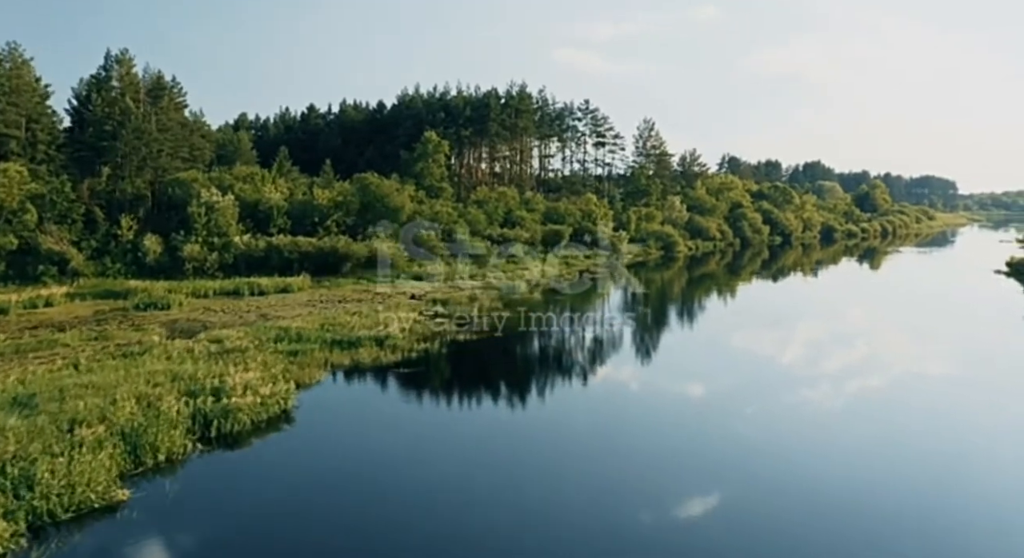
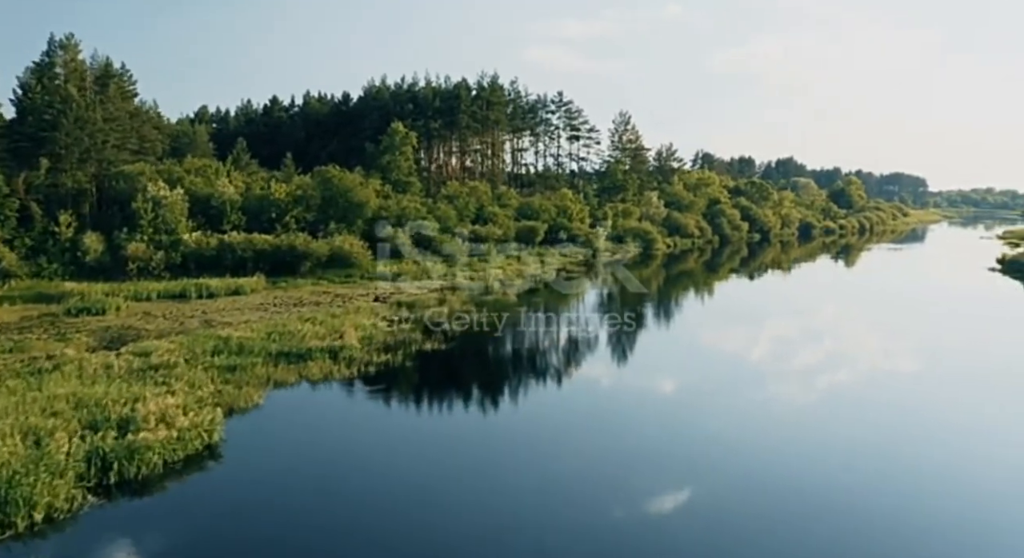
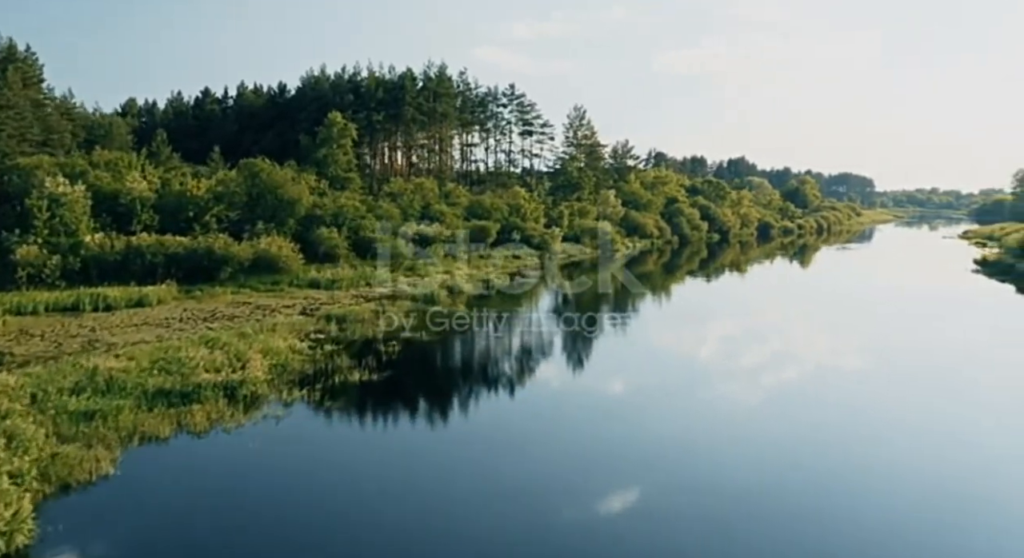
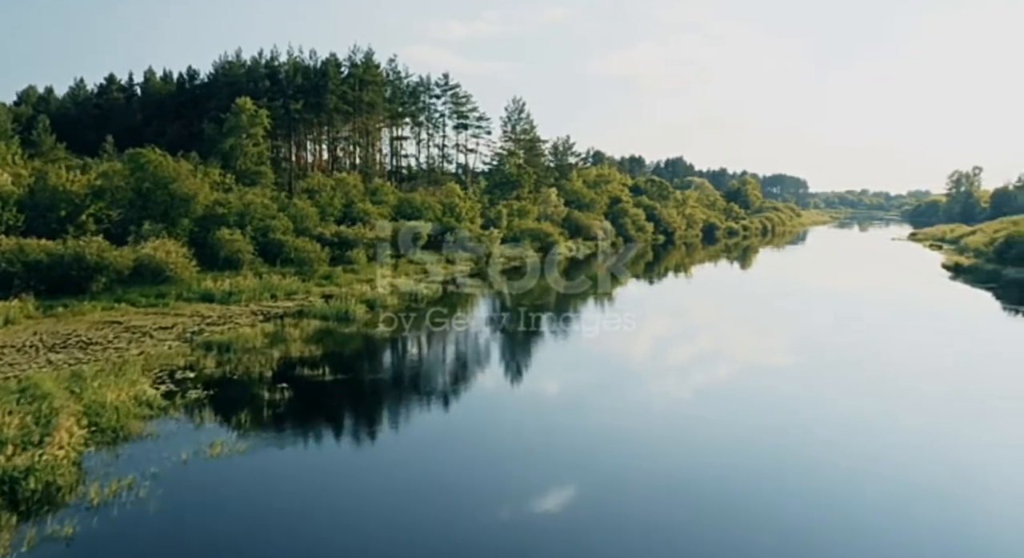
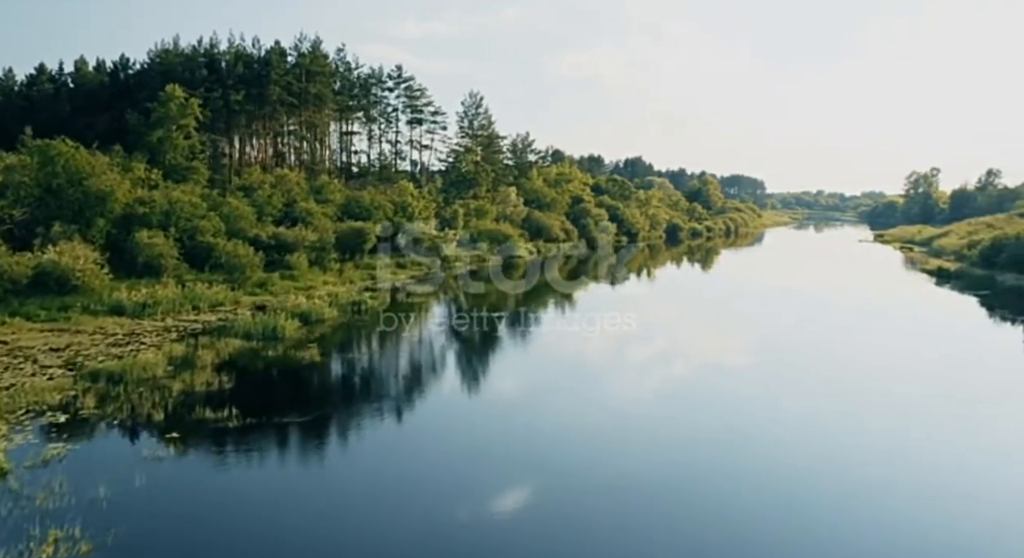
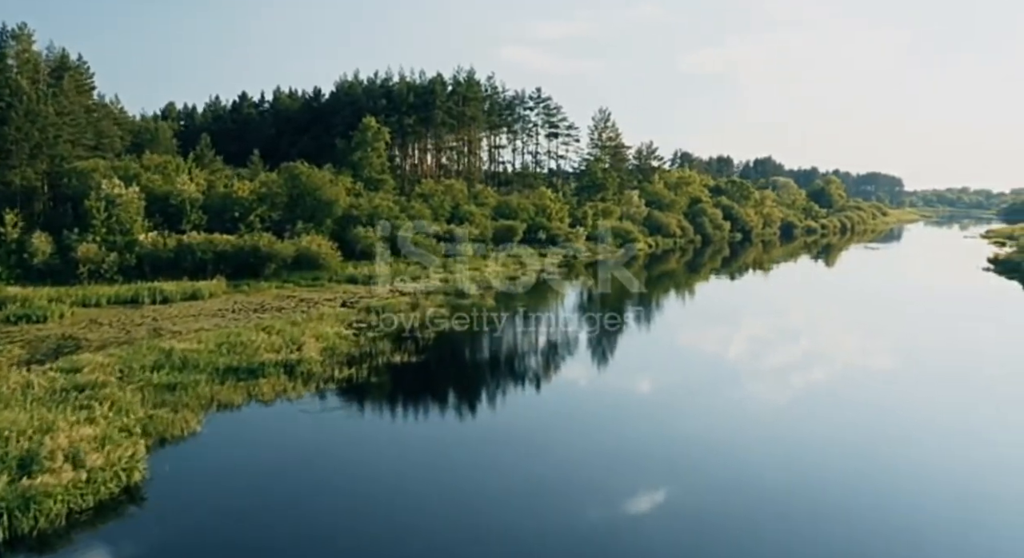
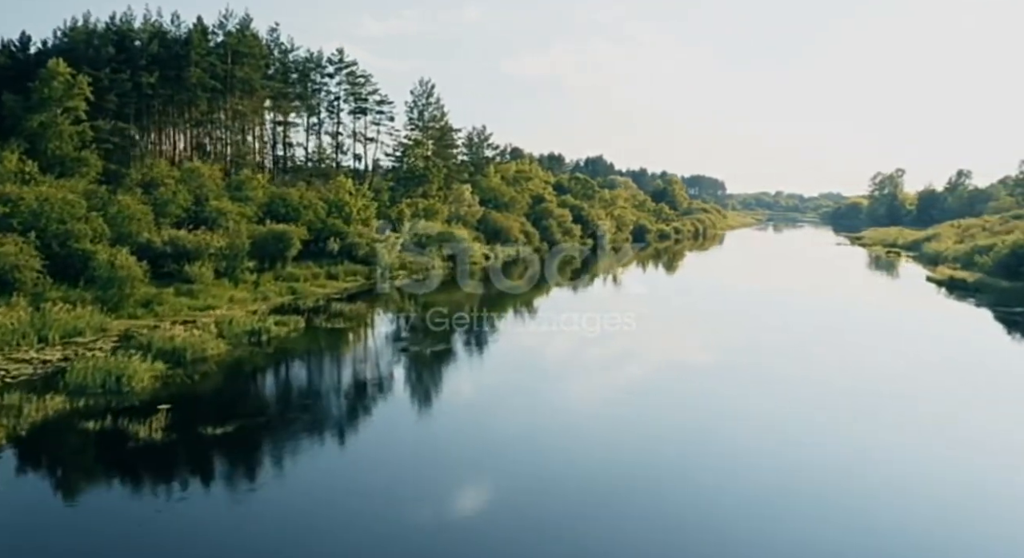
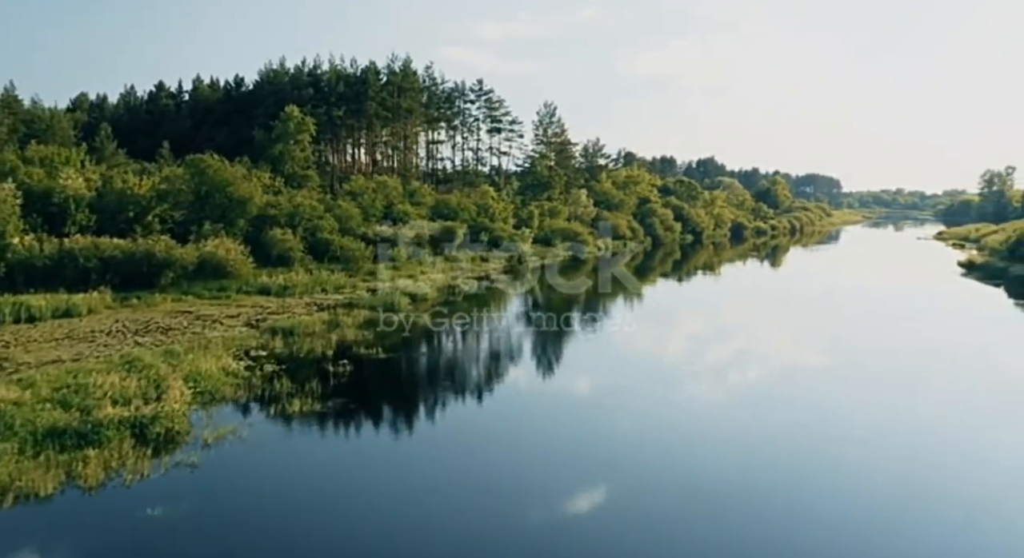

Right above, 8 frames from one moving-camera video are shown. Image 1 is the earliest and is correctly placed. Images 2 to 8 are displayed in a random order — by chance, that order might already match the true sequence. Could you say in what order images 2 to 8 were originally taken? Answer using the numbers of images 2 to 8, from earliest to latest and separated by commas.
2, 6, 3, 8, 4, 5, 7
